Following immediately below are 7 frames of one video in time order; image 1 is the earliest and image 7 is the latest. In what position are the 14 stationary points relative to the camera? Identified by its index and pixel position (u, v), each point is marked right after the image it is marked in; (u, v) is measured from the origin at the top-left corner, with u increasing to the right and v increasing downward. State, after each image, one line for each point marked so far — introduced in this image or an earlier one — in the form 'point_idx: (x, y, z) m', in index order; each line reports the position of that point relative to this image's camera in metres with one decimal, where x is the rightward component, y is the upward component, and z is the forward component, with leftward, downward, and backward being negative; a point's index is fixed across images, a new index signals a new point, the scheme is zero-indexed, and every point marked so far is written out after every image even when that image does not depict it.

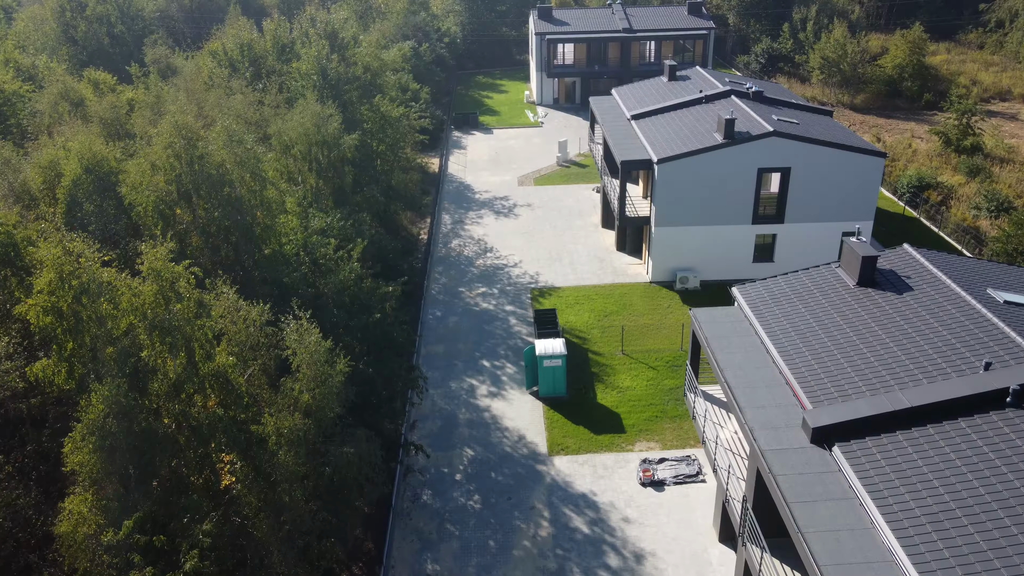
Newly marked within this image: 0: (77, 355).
0: (-6.1, -0.9, +11.1) m
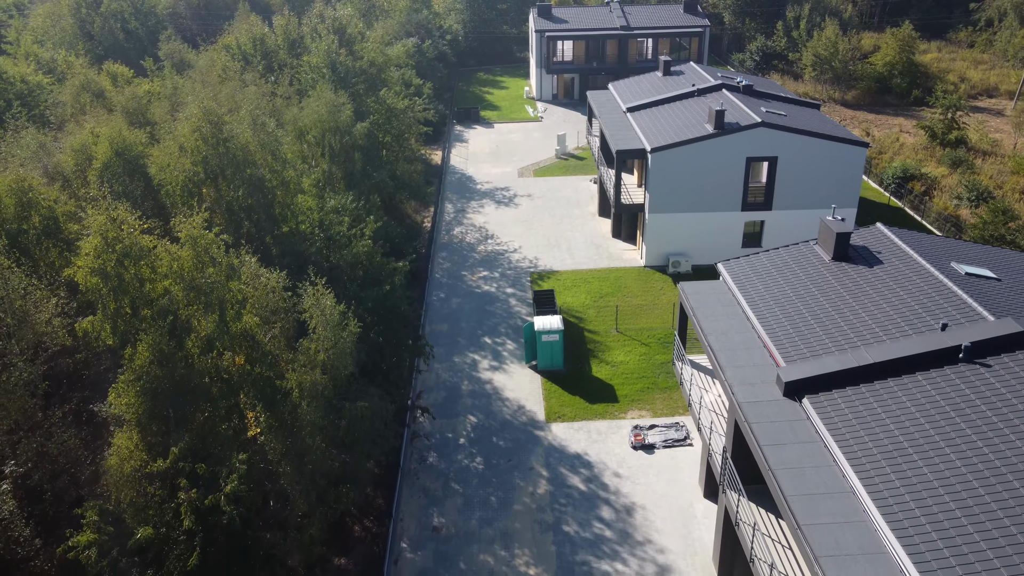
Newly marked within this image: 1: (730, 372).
0: (-6.1, -0.4, +12.3) m
1: (+3.8, -1.5, +14.0) m
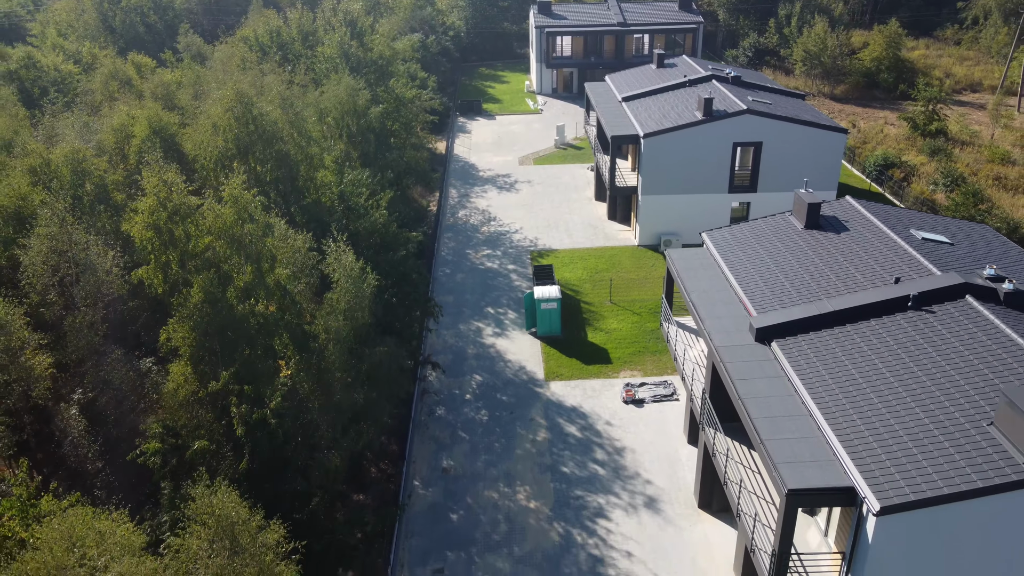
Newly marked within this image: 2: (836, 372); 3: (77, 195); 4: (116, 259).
0: (-6.0, +0.4, +14.0) m
1: (+3.9, -0.7, +15.7) m
2: (+5.3, -1.4, +13.2) m
3: (-8.6, +1.8, +15.8) m
4: (-7.3, +0.5, +14.8) m
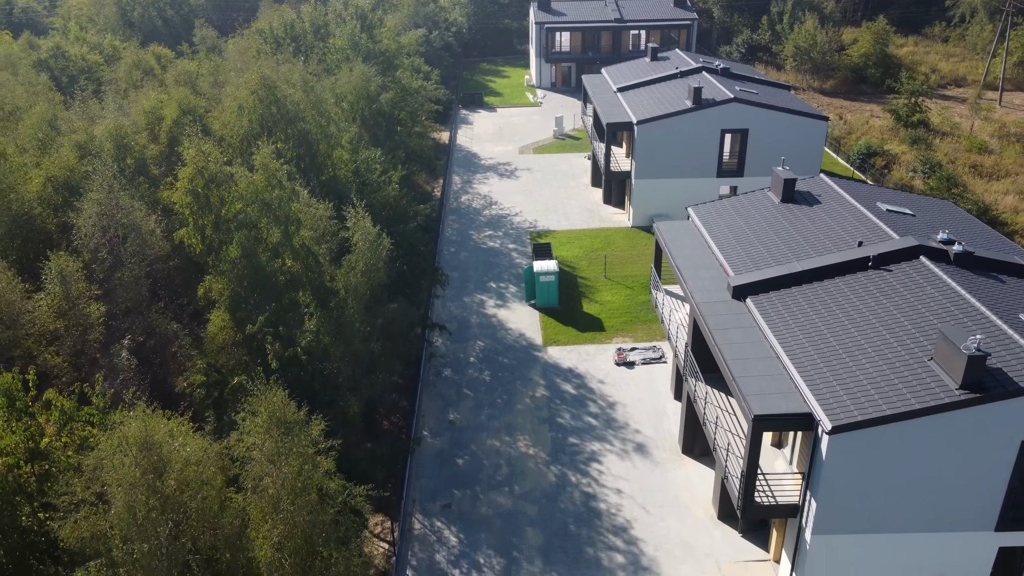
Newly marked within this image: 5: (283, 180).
0: (-6.0, +1.2, +15.7) m
1: (+3.9, +0.1, +17.4) m
2: (+5.4, -0.6, +14.8) m
3: (-8.6, +2.6, +17.4) m
4: (-7.3, +1.3, +16.4) m
5: (-4.8, +2.3, +16.8) m
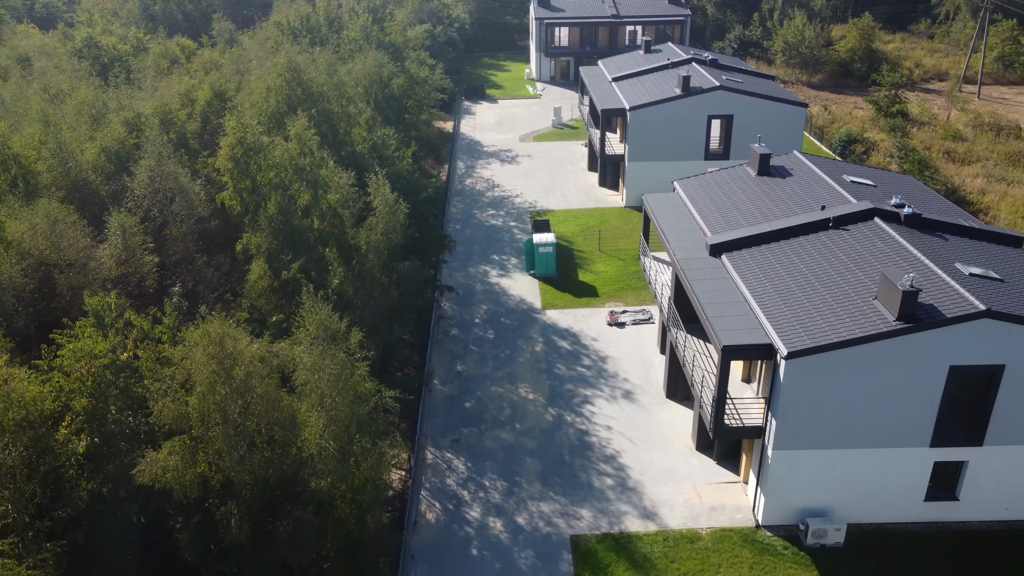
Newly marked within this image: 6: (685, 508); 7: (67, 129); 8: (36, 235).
0: (-5.9, +2.2, +17.8) m
1: (+3.9, +1.1, +19.5) m
2: (+5.4, +0.3, +17.0) m
3: (-8.5, +3.6, +19.5) m
4: (-7.2, +2.3, +18.5) m
5: (-4.8, +3.3, +18.9) m
6: (+3.6, -4.6, +16.7) m
7: (-10.9, +3.9, +19.7) m
8: (-9.1, +1.0, +15.3) m
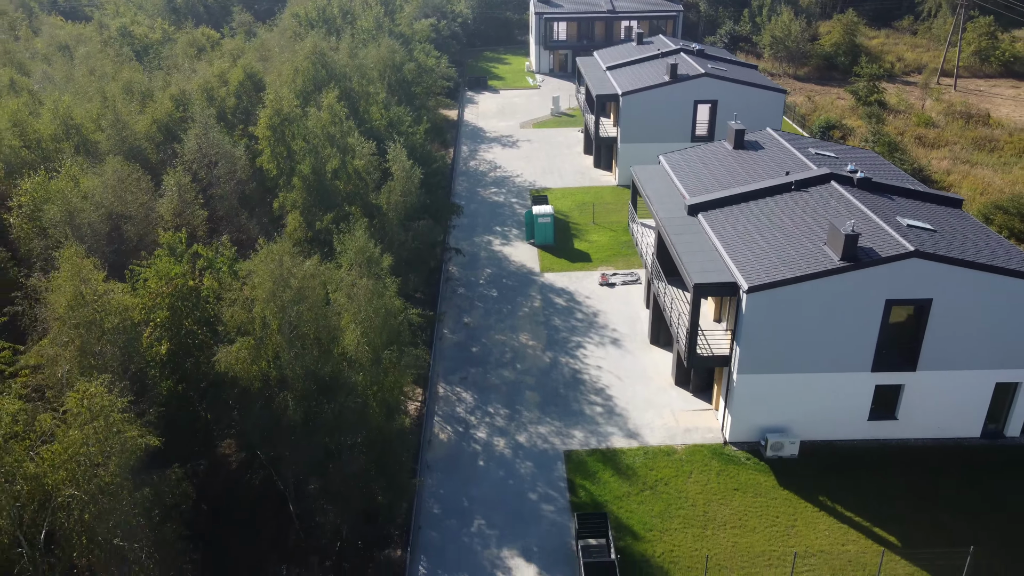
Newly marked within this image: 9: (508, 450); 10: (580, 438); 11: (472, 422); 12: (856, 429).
0: (-5.9, +3.4, +20.4) m
1: (+4.0, +2.3, +22.1) m
2: (+5.5, +1.5, +19.5) m
3: (-8.5, +4.8, +22.1) m
4: (-7.2, +3.5, +21.1) m
5: (-4.7, +4.5, +21.5) m
6: (+3.6, -3.4, +19.3) m
7: (-10.9, +5.1, +22.3) m
8: (-9.0, +2.2, +17.8) m
9: (-0.1, -3.8, +18.8) m
10: (+1.6, -3.6, +19.1) m
11: (-1.0, -3.3, +19.9) m
12: (+8.0, -3.3, +18.7) m
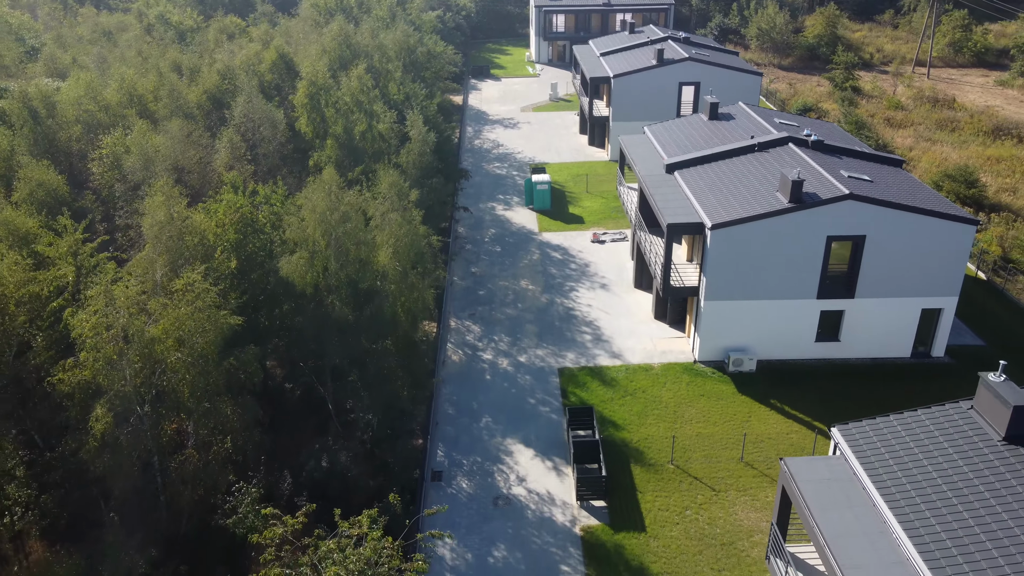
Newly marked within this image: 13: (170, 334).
0: (-5.8, +5.0, +23.7) m
1: (+4.1, +3.9, +25.4) m
2: (+5.5, +3.1, +22.9) m
3: (-8.4, +6.4, +25.5) m
4: (-7.1, +5.1, +24.5) m
5: (-4.6, +6.1, +24.9) m
6: (+3.7, -1.8, +22.6) m
7: (-10.8, +6.8, +25.6) m
8: (-9.0, +3.8, +21.2) m
9: (0.0, -2.2, +22.2) m
10: (+1.7, -2.0, +22.4) m
11: (-0.9, -1.7, +23.2) m
12: (+8.1, -1.7, +22.0) m
13: (-6.1, -0.8, +14.3) m
